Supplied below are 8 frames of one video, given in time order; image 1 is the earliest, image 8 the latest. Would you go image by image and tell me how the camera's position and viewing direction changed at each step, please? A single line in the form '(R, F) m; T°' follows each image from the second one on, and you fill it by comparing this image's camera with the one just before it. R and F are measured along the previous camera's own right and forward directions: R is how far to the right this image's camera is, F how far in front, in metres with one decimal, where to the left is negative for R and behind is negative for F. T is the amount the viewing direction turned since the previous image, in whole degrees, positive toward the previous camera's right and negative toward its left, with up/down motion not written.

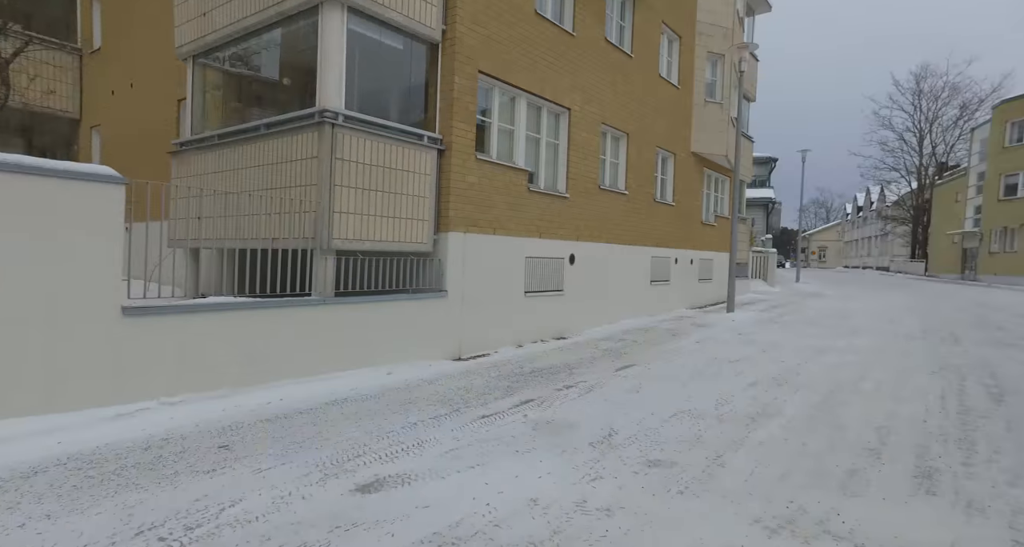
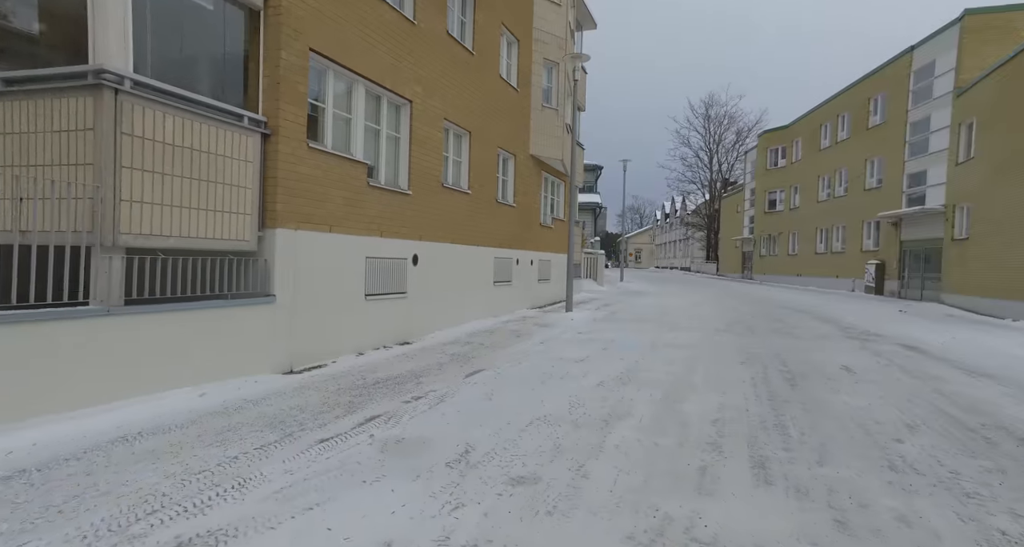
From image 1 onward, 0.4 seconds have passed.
(+0.1, +0.7) m; +20°
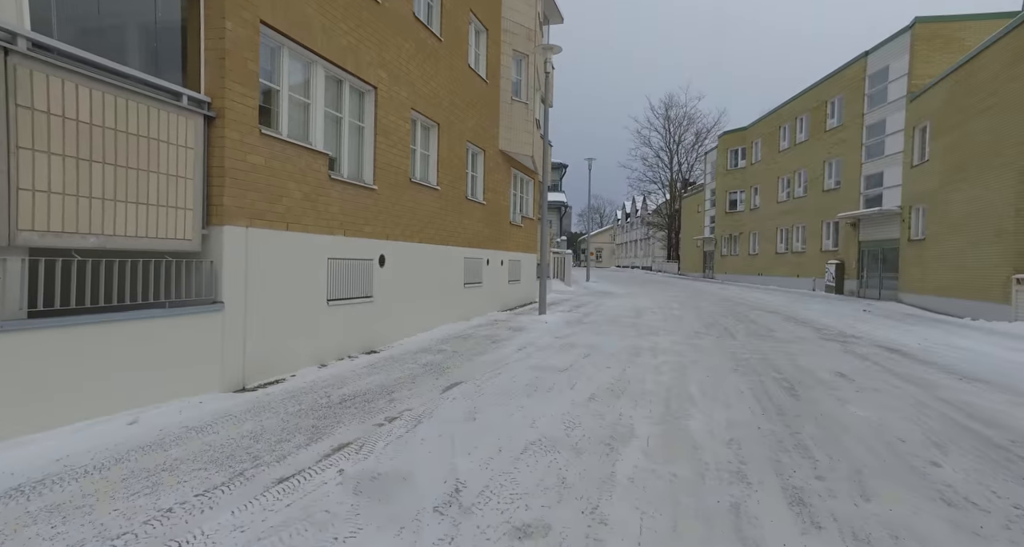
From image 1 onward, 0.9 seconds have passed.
(-0.2, +0.5) m; +5°
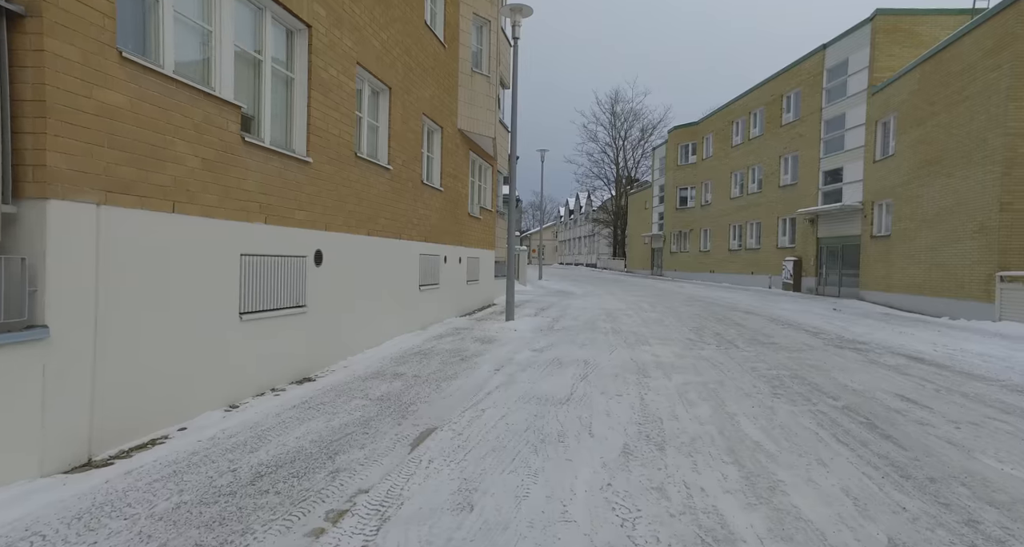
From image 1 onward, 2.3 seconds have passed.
(-0.5, +1.5) m; +7°
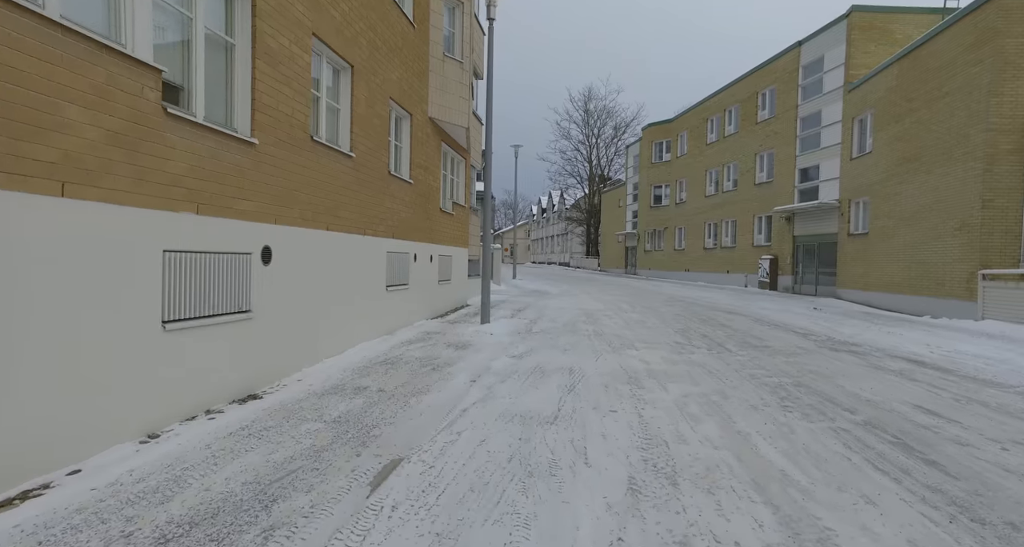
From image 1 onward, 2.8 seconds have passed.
(-0.1, +0.7) m; +4°
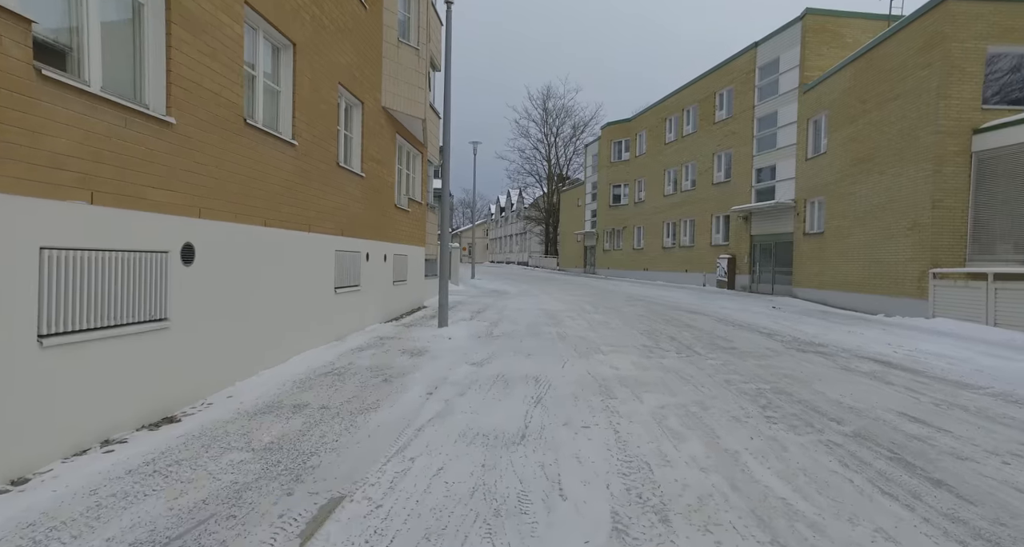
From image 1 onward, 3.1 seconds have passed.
(0.0, +0.5) m; +5°
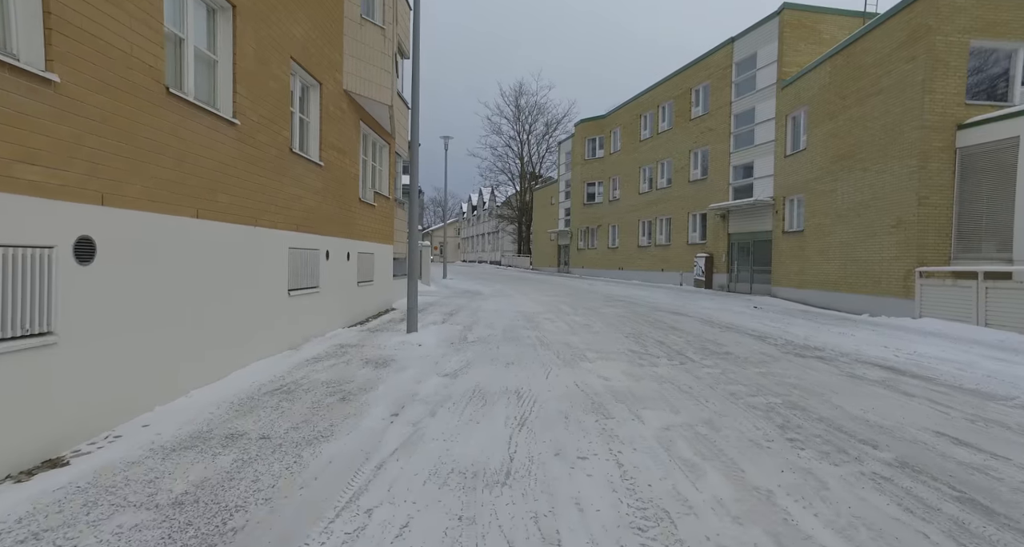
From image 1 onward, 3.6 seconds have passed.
(-0.1, +0.7) m; +4°
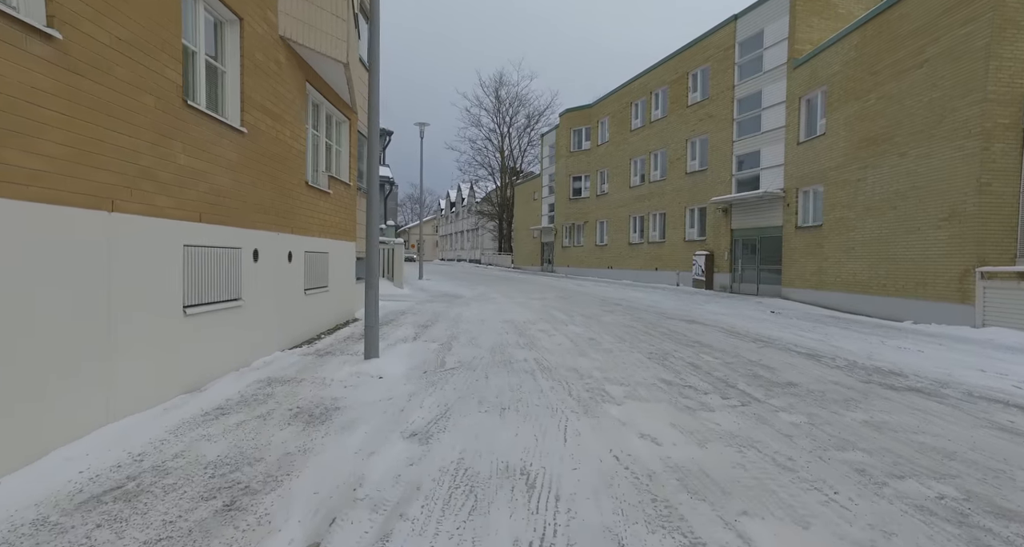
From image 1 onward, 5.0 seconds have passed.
(-0.2, +1.9) m; +3°
